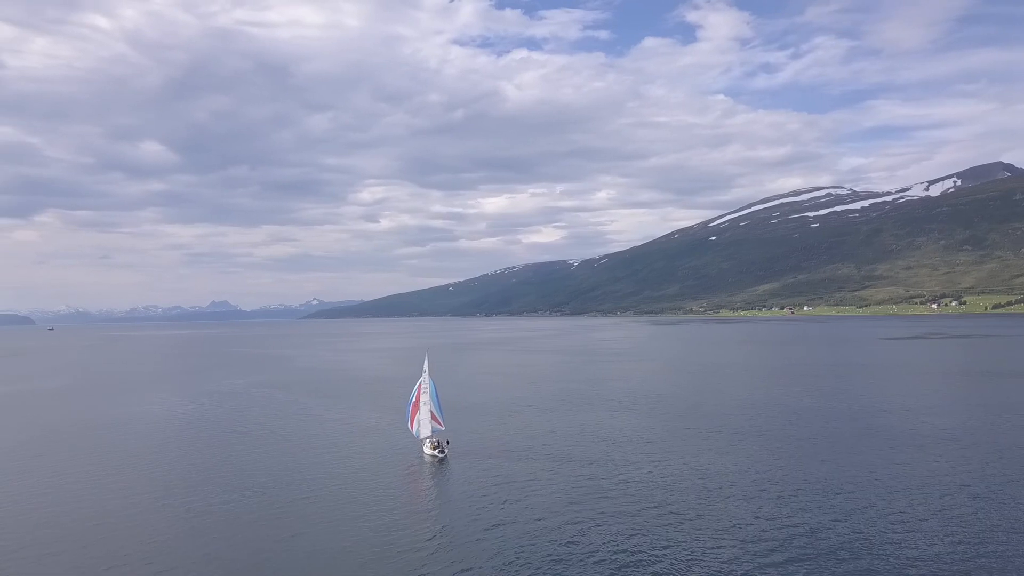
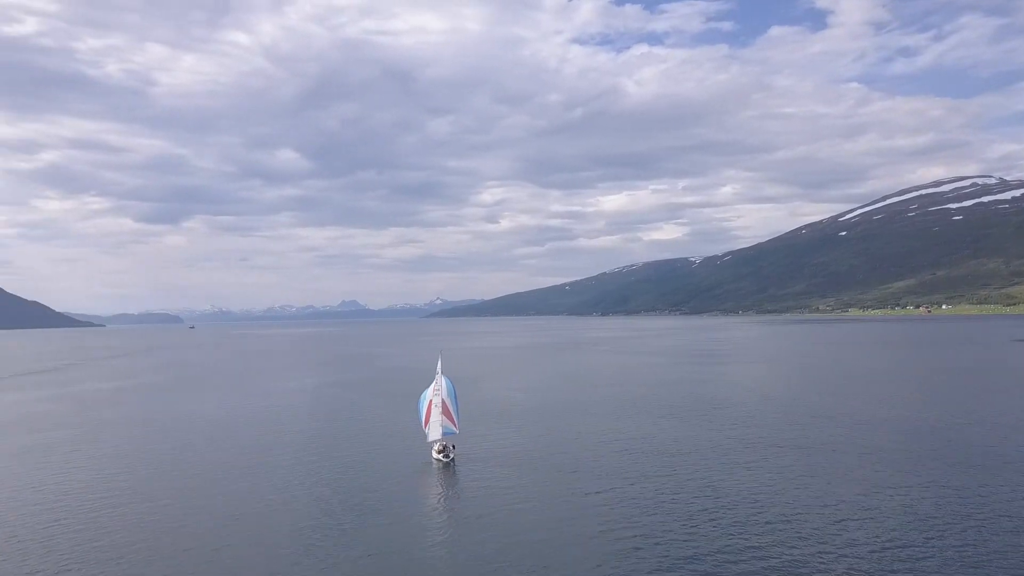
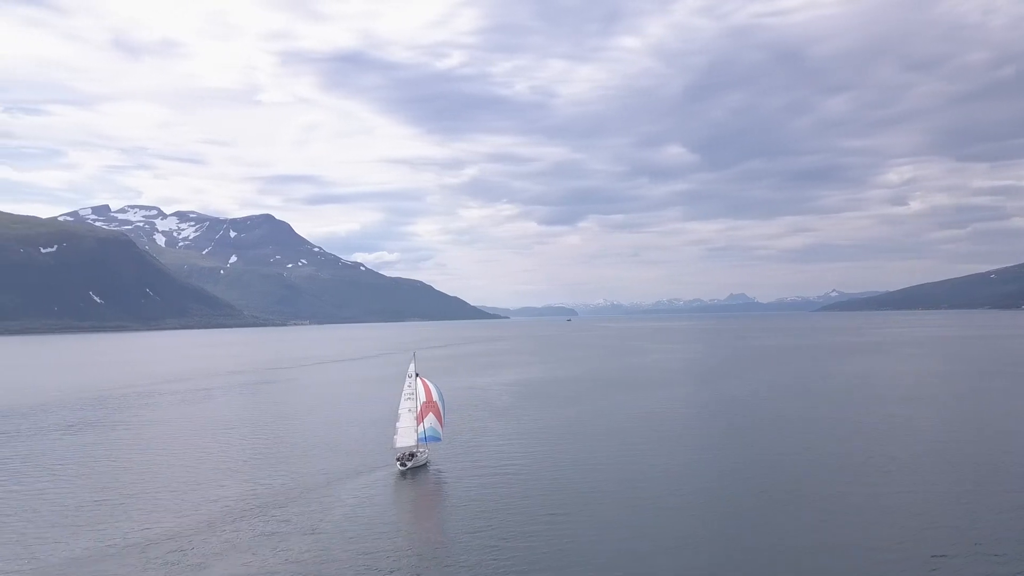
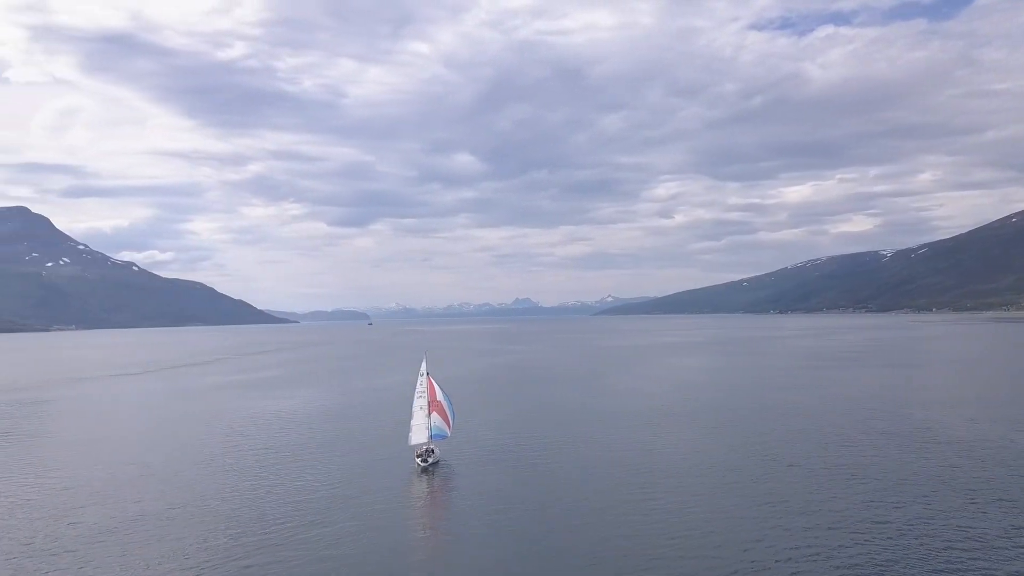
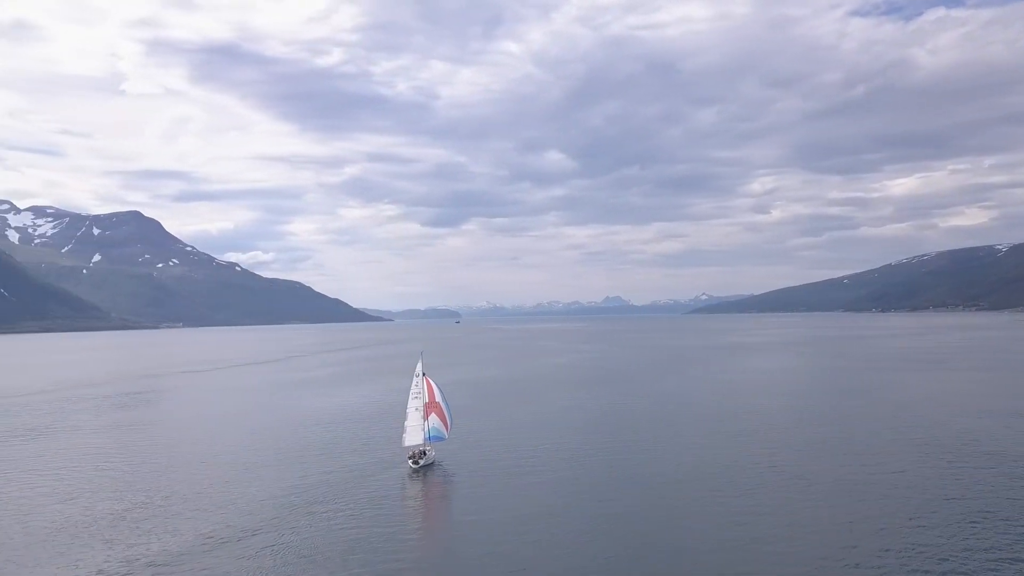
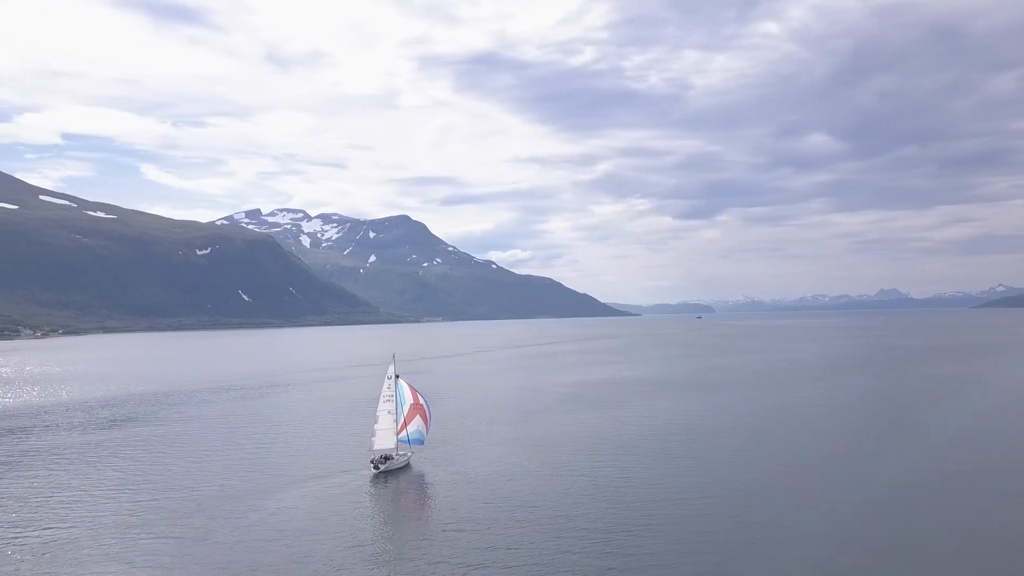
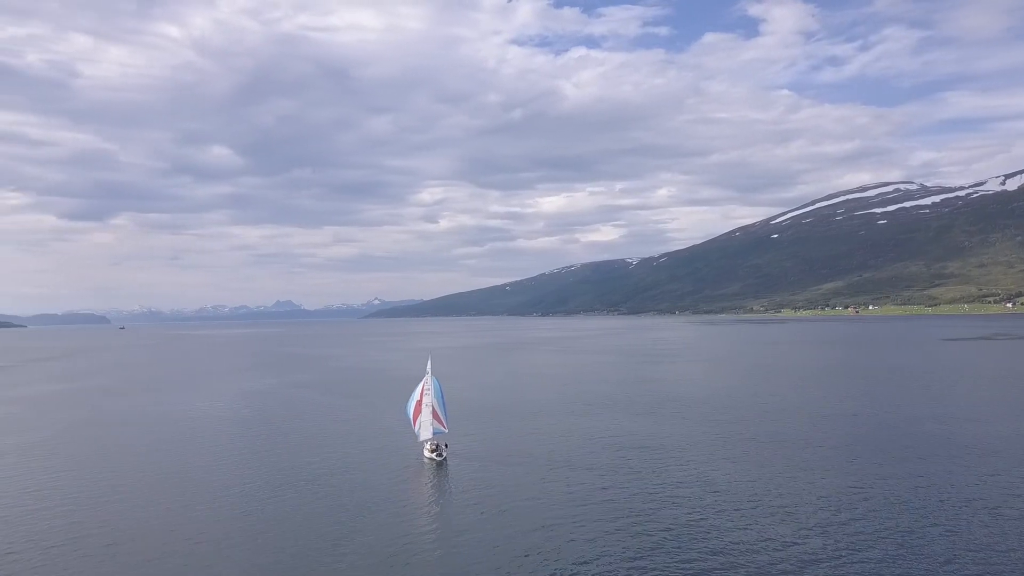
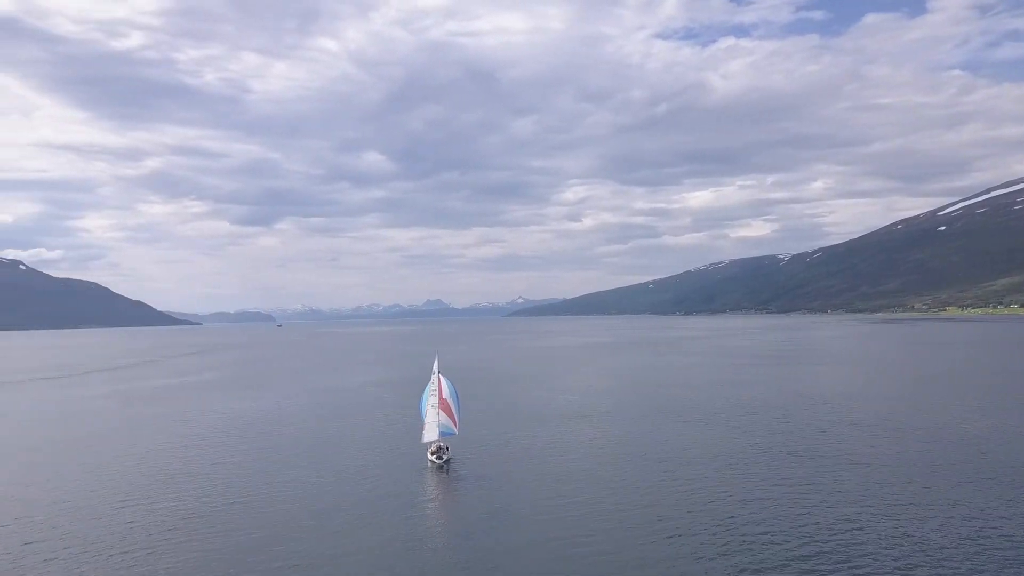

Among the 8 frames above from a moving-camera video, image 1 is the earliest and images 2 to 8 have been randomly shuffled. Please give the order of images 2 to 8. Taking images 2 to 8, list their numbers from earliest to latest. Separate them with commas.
7, 2, 8, 4, 5, 3, 6
